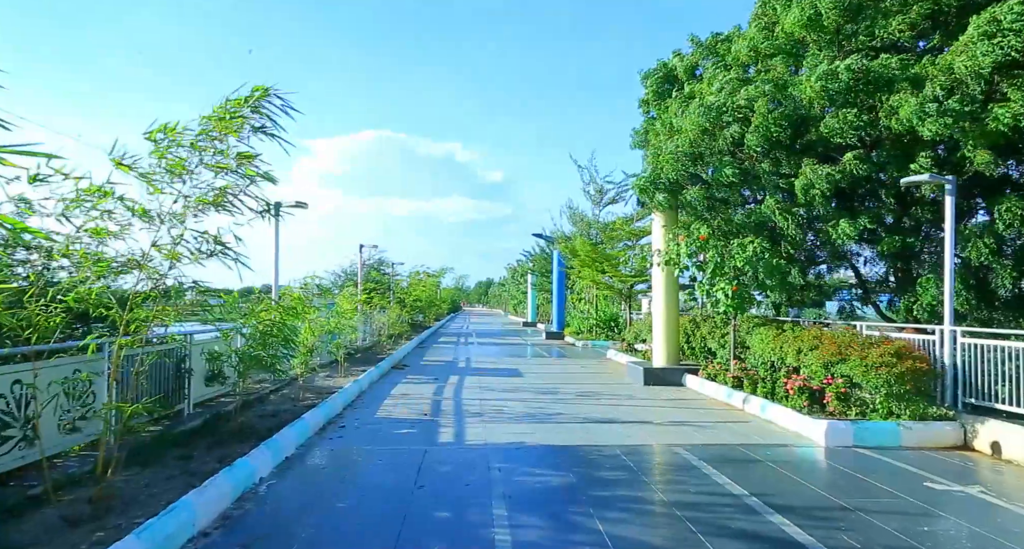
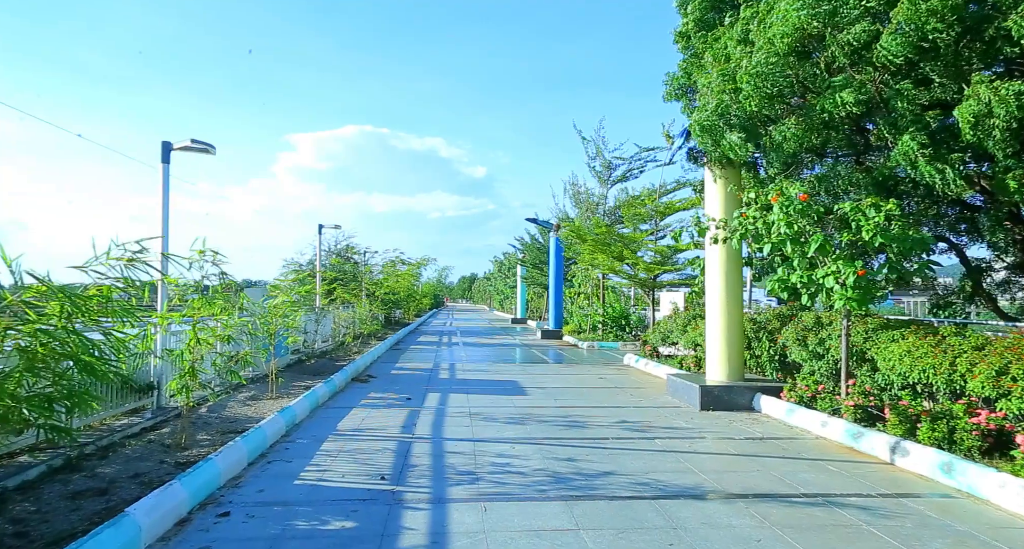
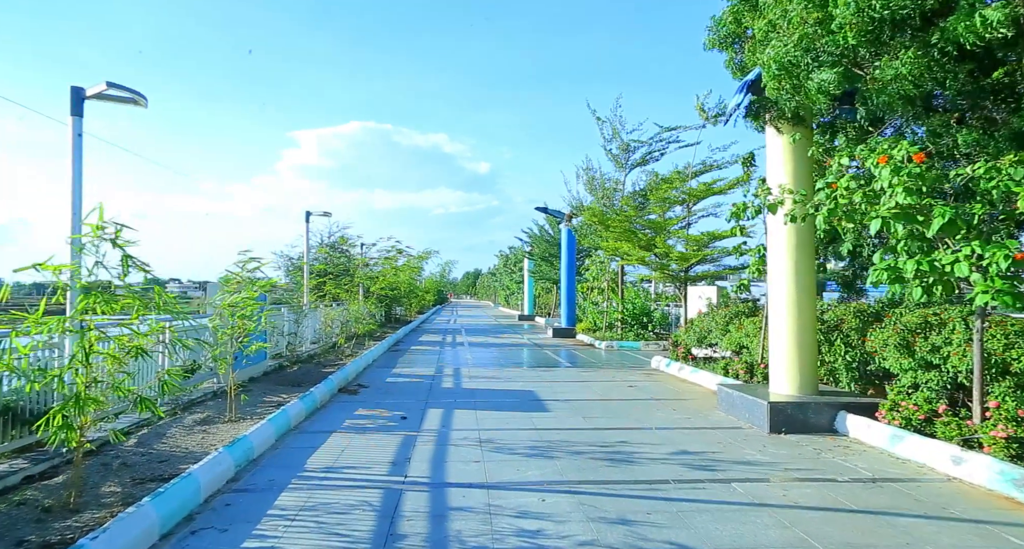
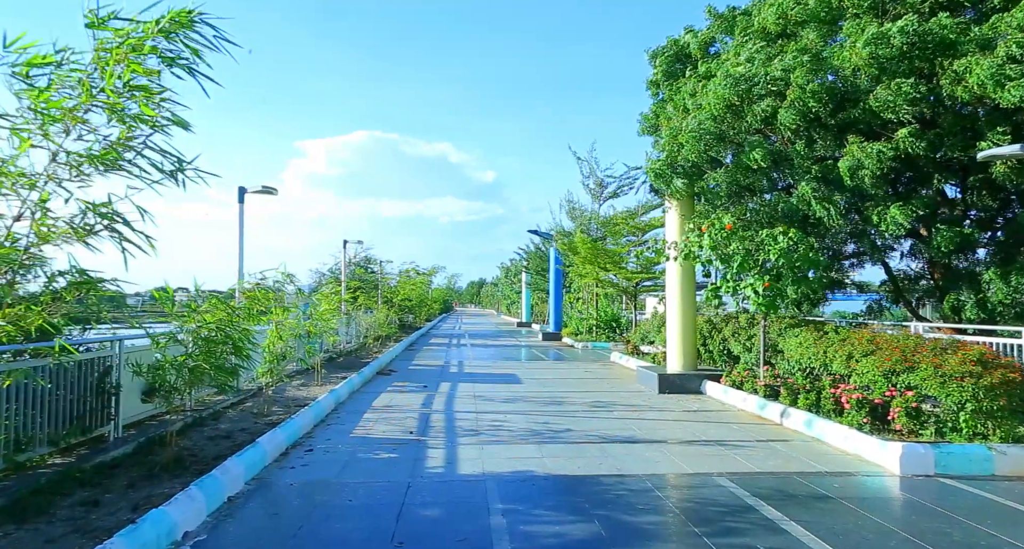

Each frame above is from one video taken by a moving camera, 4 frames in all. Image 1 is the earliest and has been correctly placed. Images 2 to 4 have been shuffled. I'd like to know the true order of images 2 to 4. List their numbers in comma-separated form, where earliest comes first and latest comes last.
4, 2, 3
